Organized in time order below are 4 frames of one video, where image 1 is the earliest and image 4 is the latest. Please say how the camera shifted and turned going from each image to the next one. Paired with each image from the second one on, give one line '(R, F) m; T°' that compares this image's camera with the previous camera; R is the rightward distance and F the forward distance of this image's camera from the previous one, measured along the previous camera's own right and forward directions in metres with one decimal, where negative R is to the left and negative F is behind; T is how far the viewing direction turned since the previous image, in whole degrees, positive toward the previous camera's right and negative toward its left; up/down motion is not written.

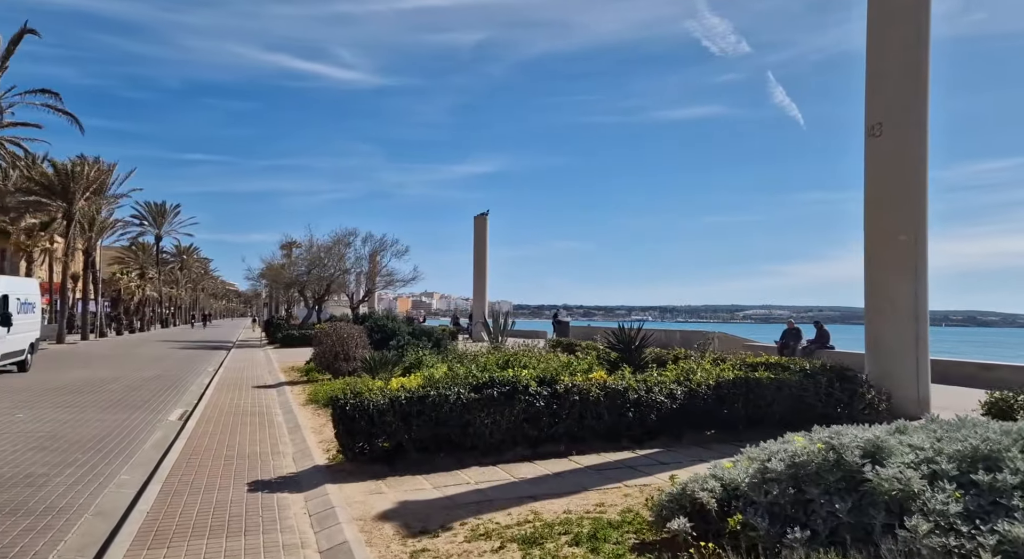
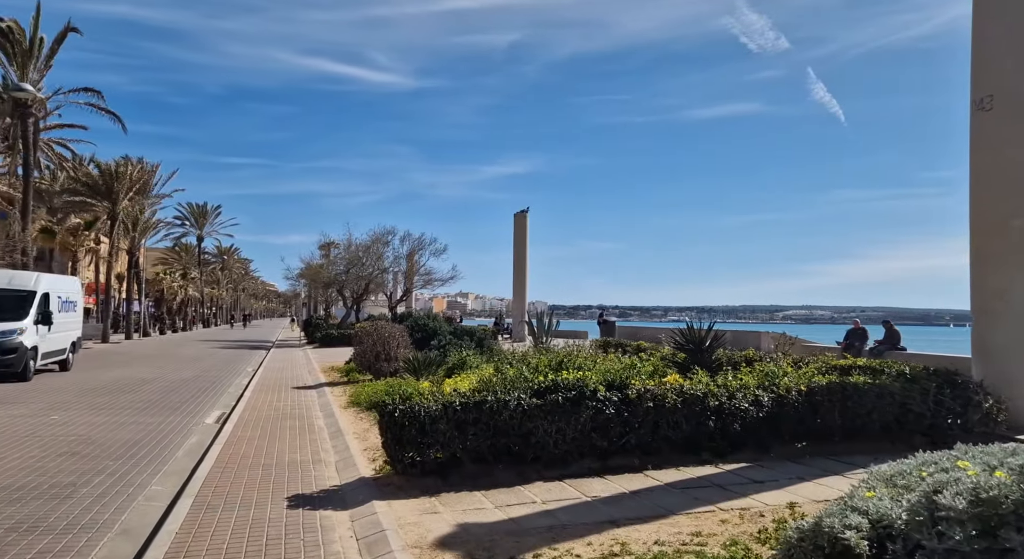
(-0.4, +0.9) m; -3°
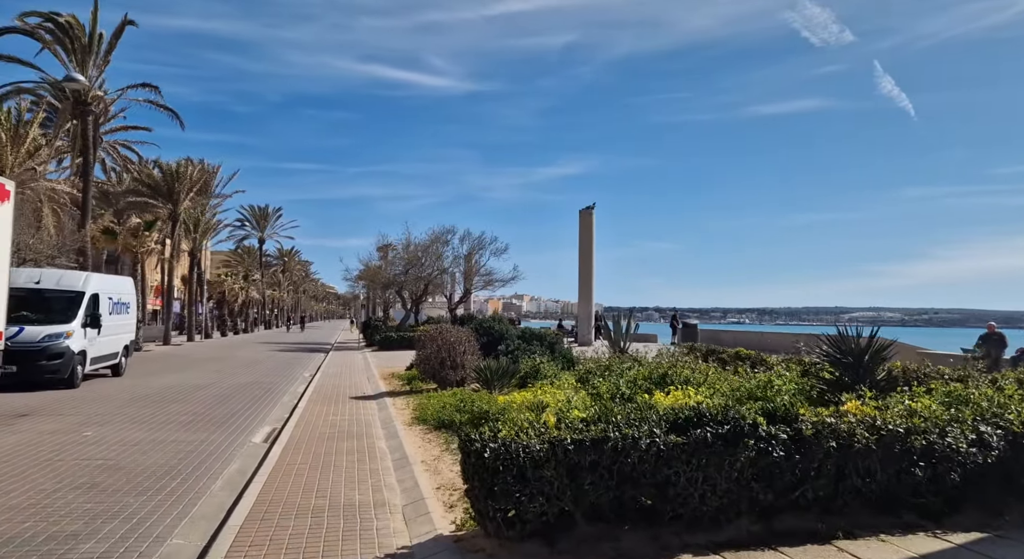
(-0.6, +1.9) m; -5°
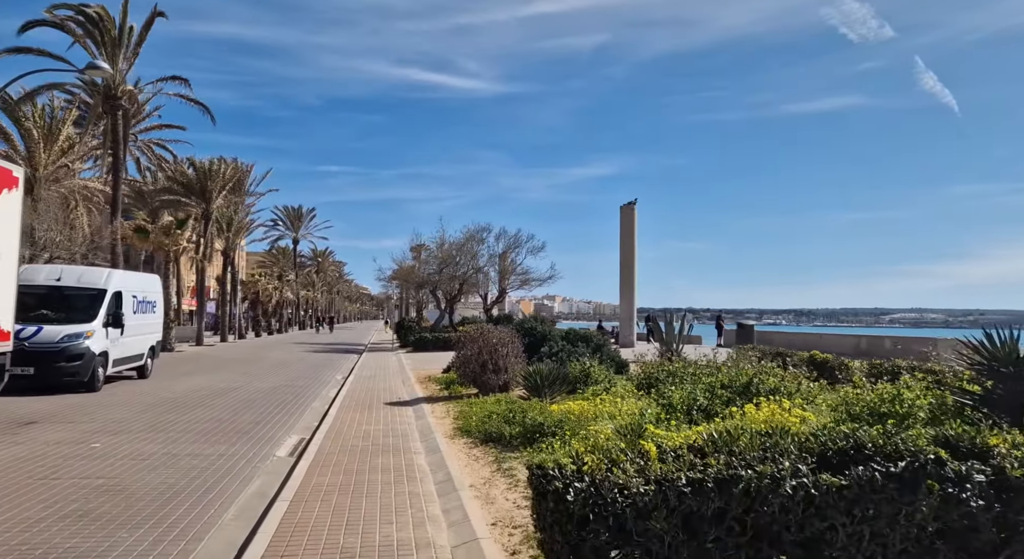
(-0.4, +1.3) m; -3°
